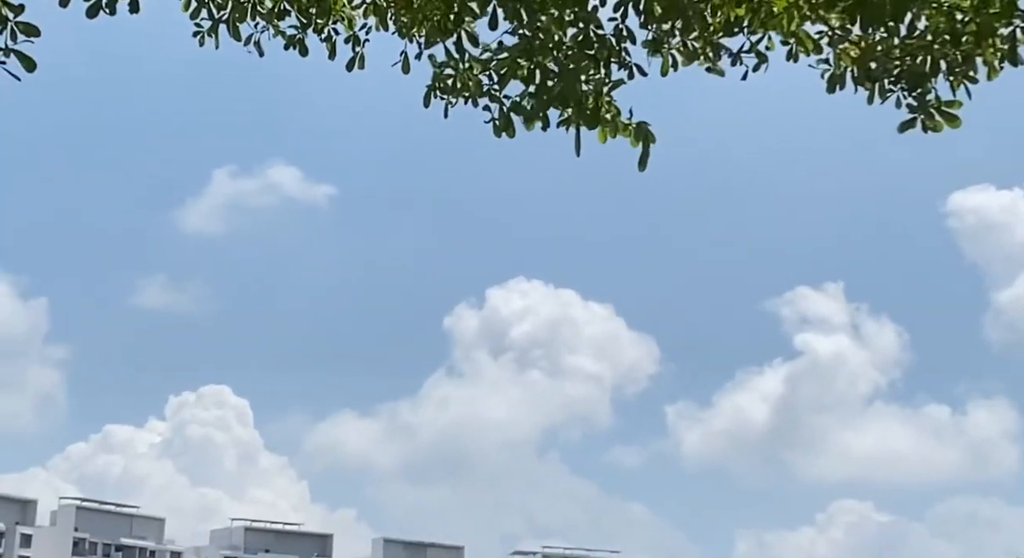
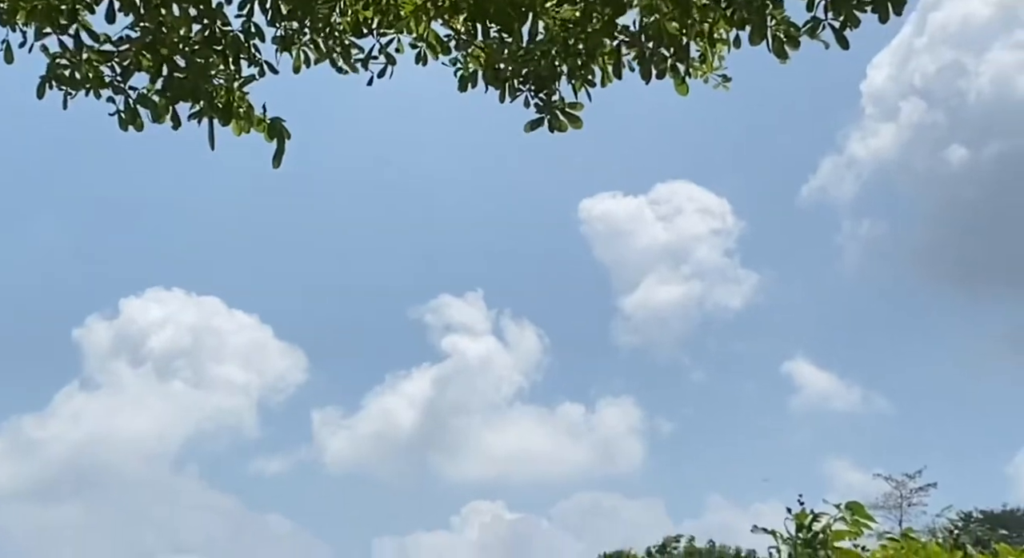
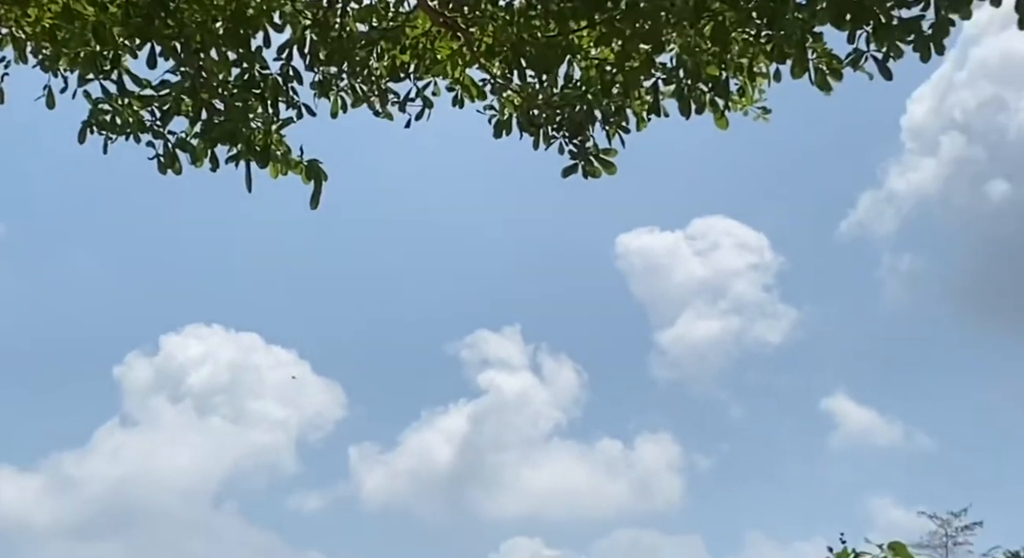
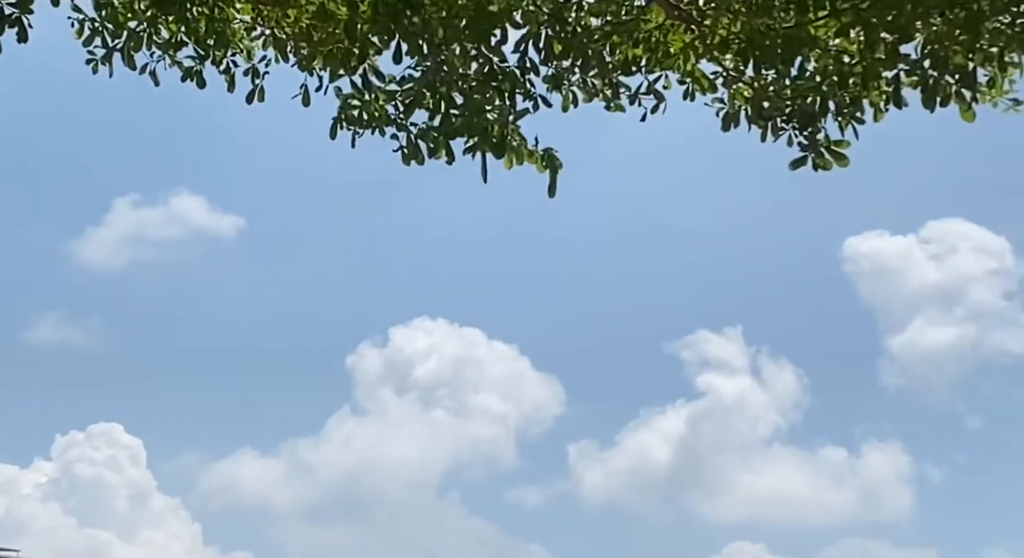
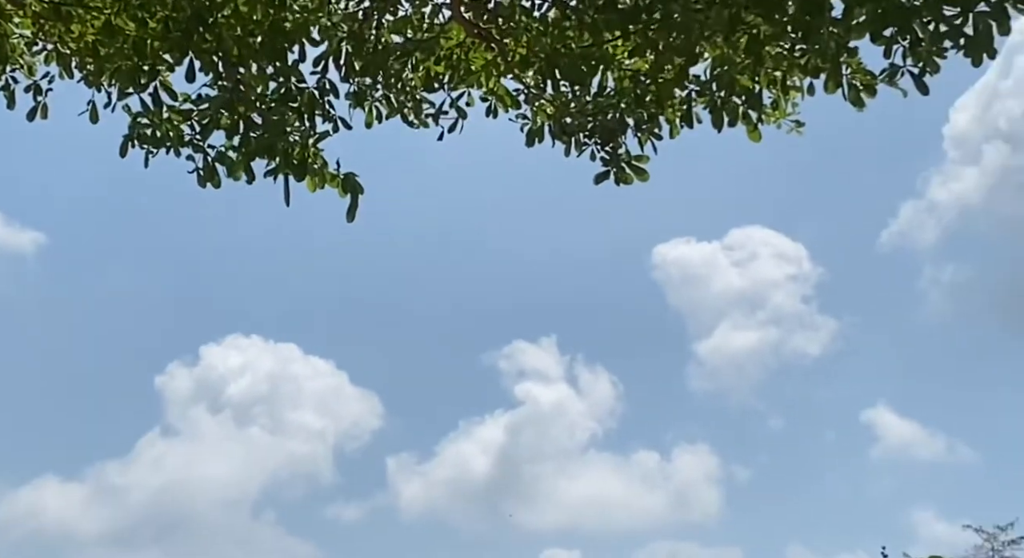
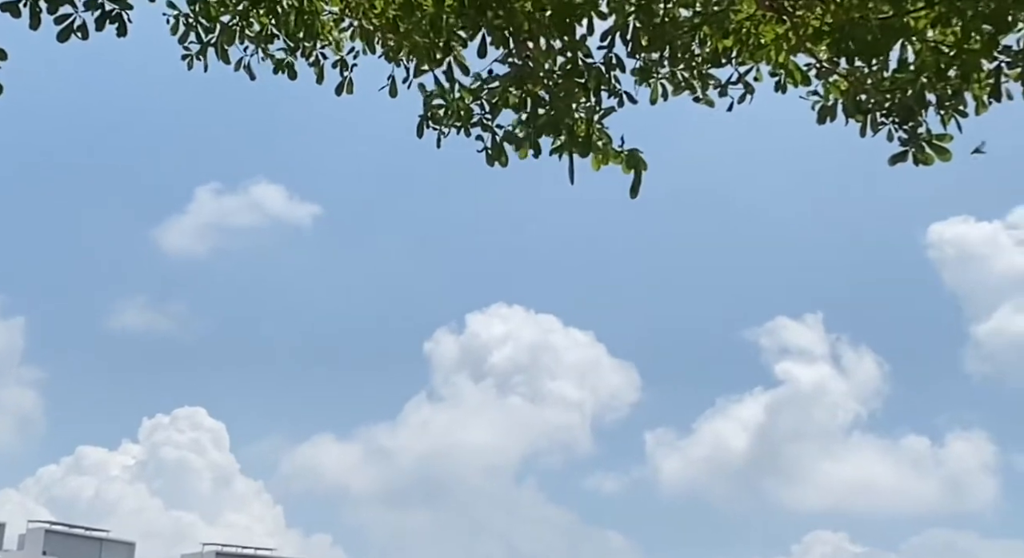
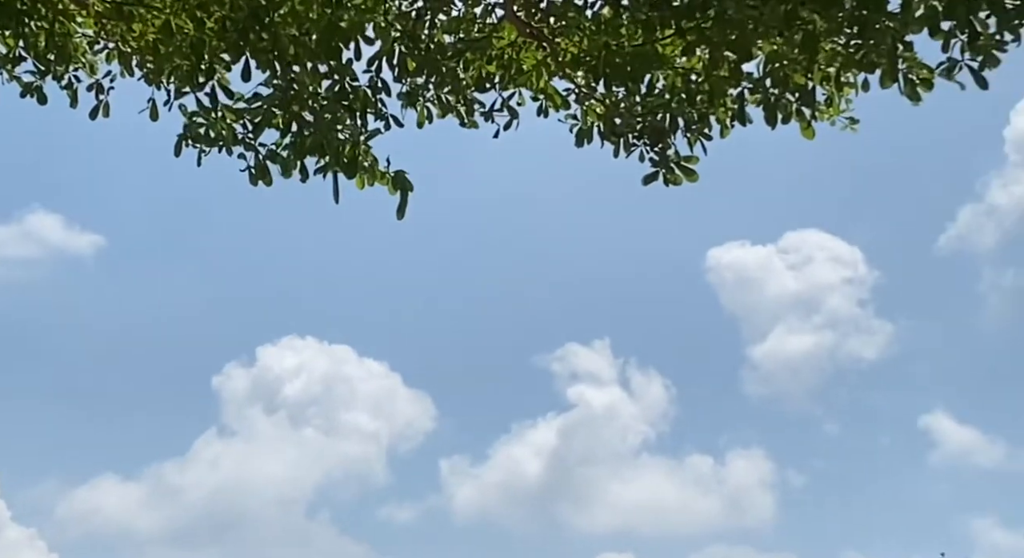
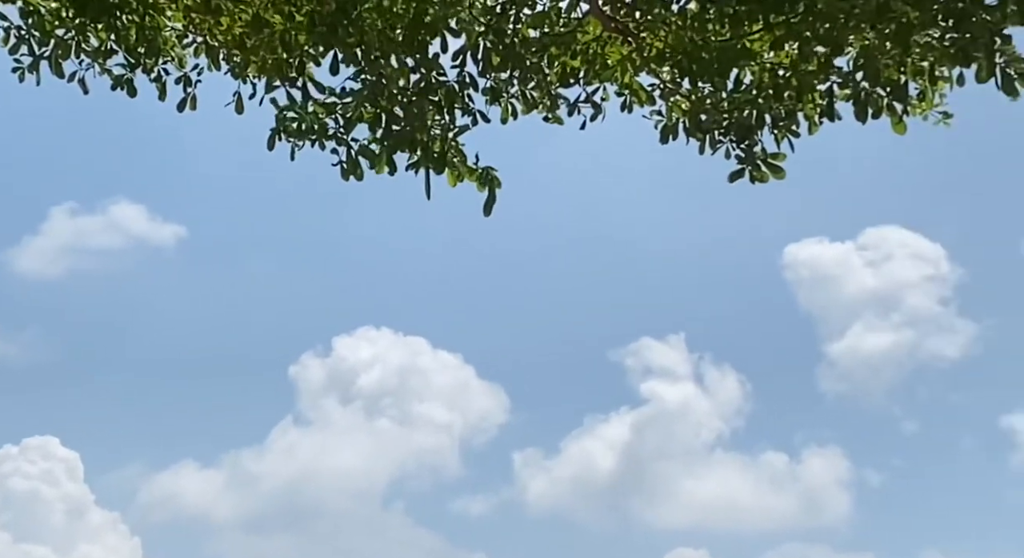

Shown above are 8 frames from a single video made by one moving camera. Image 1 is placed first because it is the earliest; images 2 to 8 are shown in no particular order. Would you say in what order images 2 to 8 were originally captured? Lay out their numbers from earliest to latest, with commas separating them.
6, 4, 8, 7, 5, 3, 2
